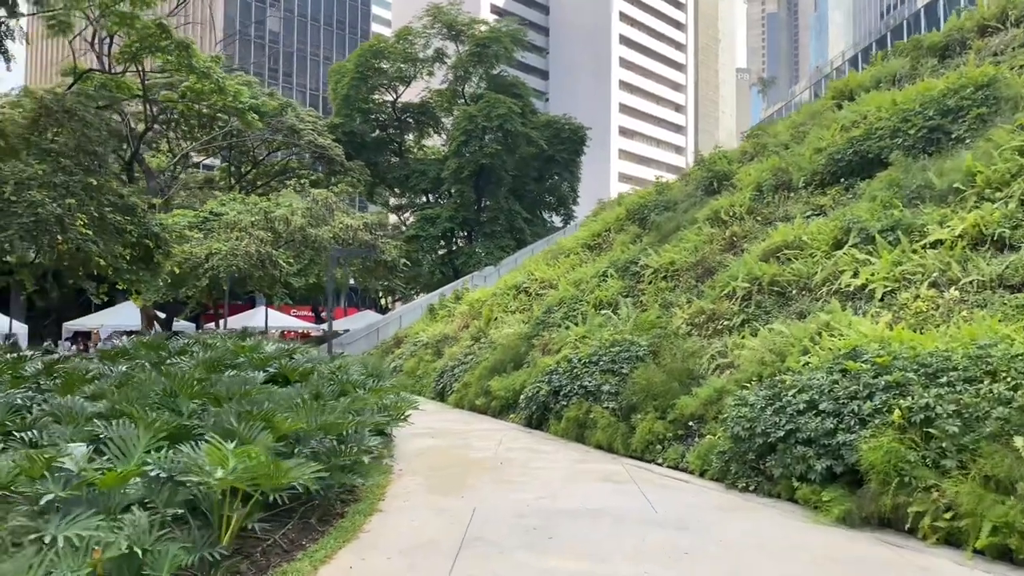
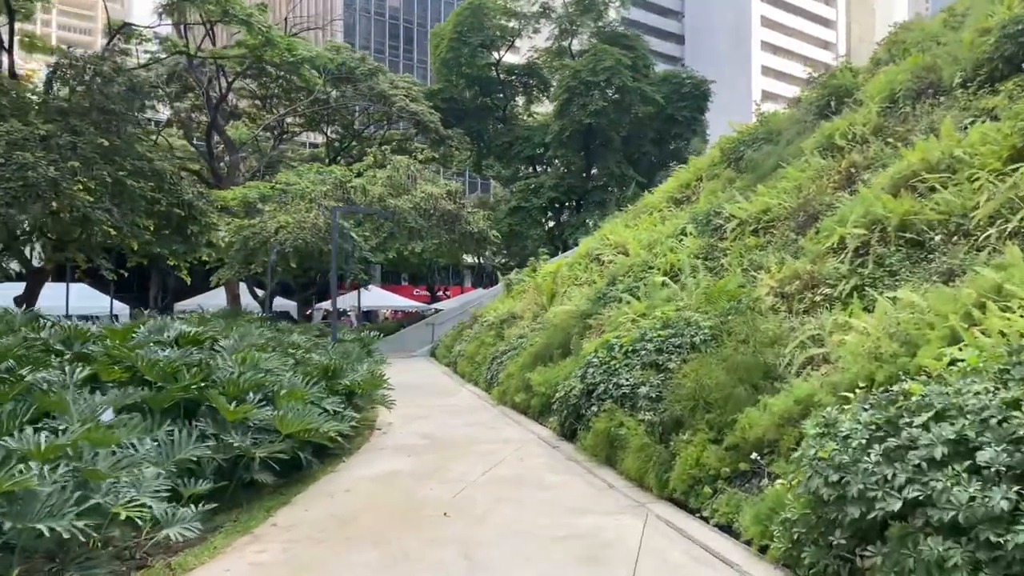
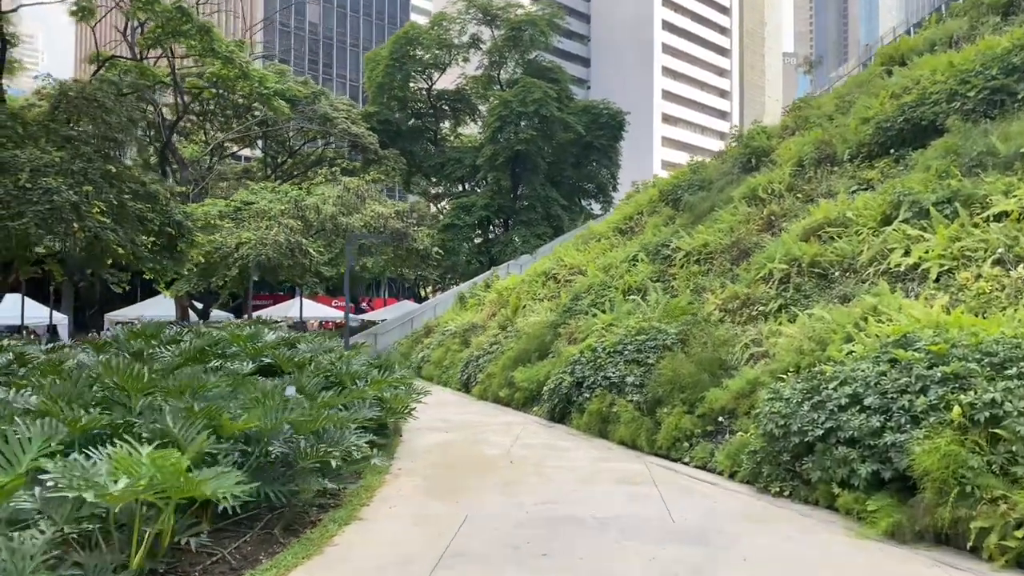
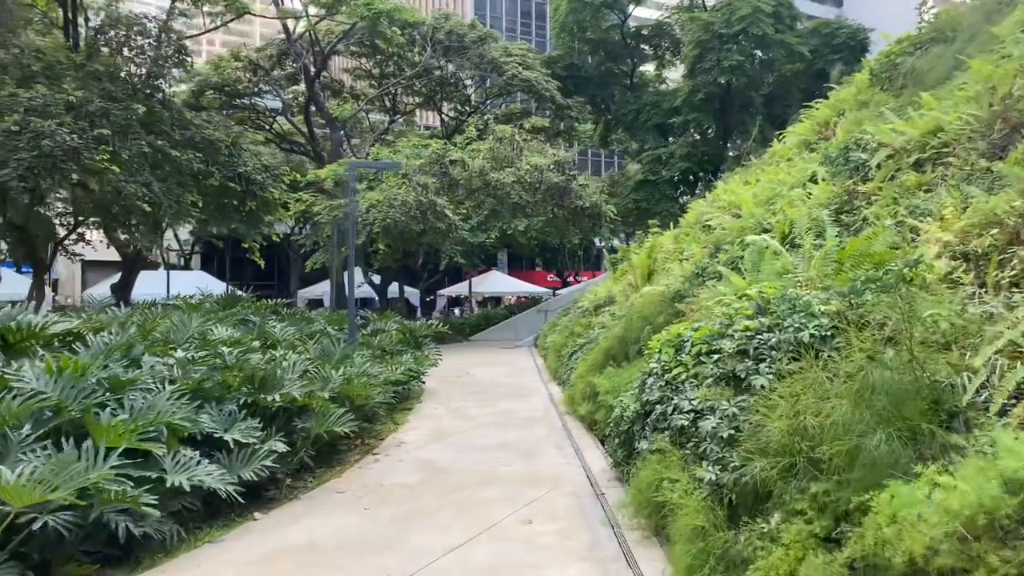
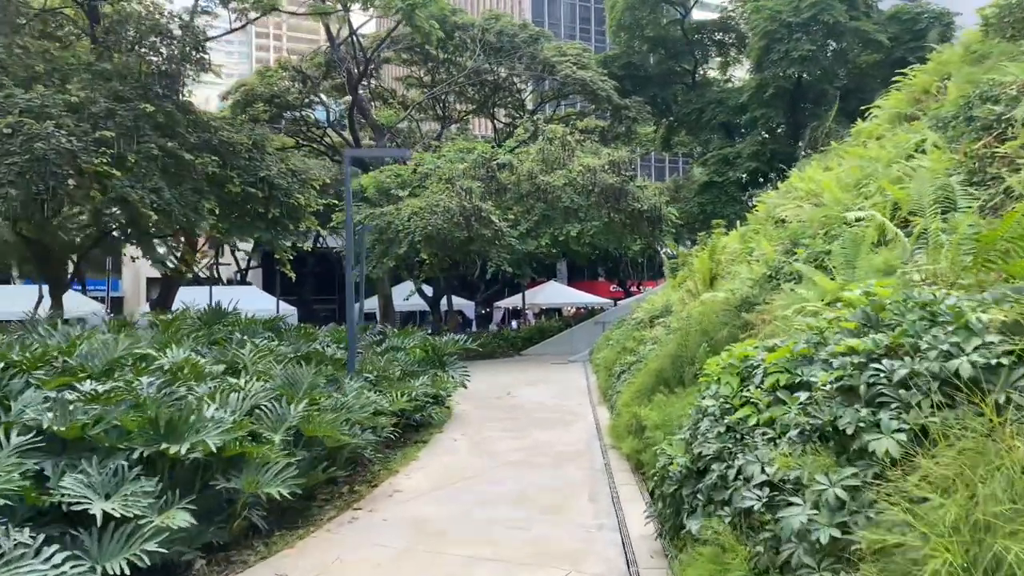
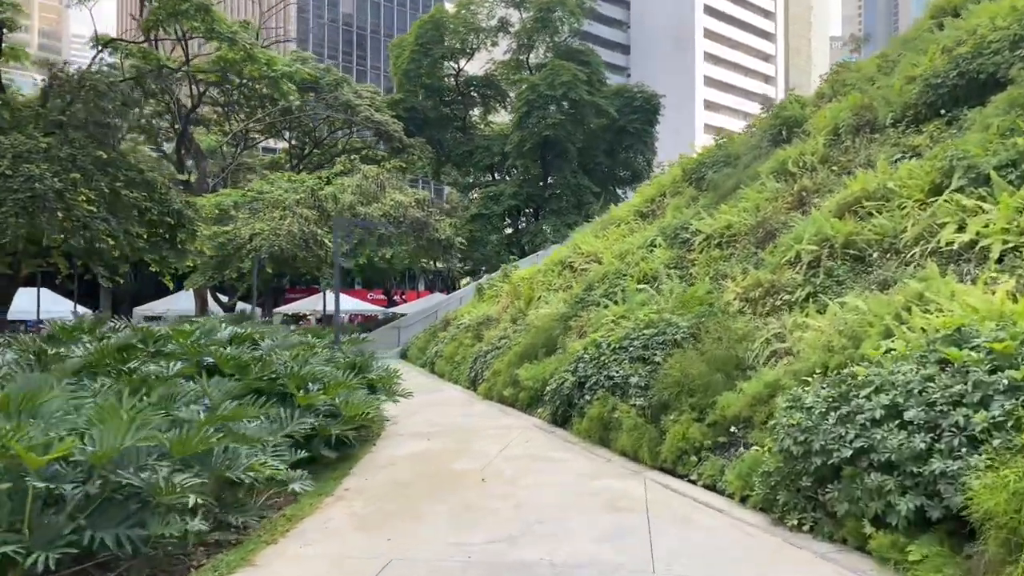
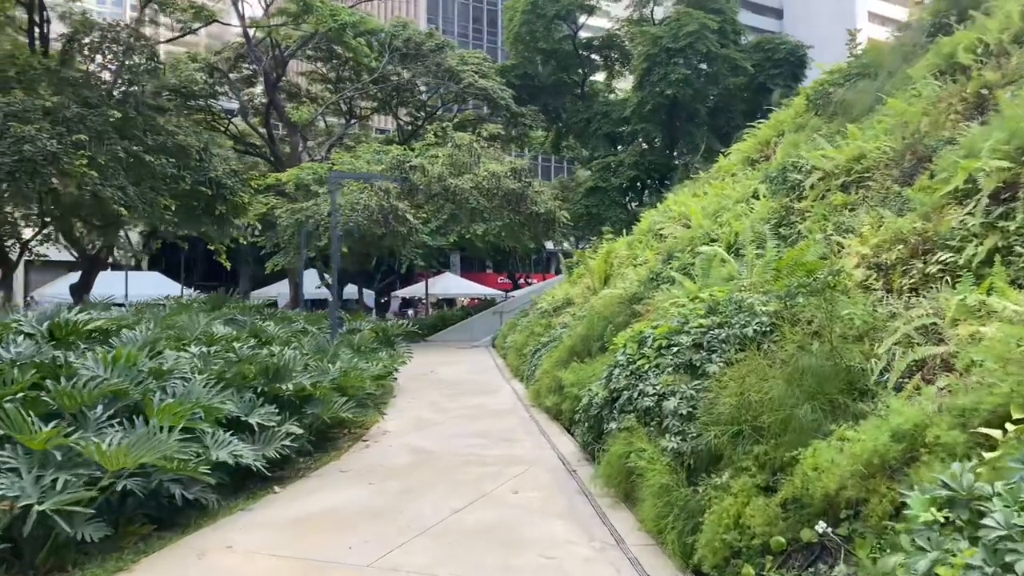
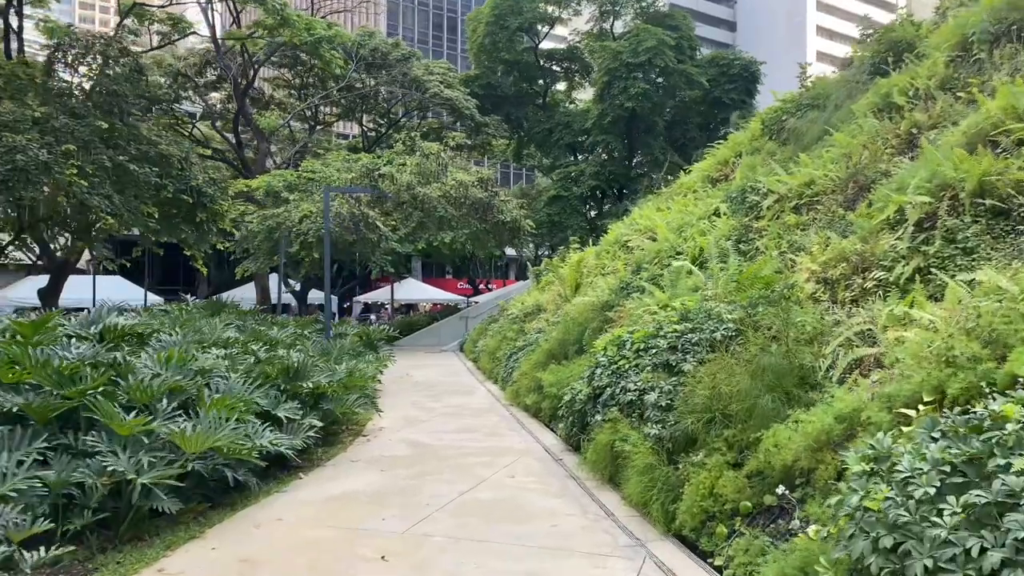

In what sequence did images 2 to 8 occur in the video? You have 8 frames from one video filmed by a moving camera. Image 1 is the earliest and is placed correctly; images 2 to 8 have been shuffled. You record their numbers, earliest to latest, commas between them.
3, 6, 2, 8, 7, 4, 5
